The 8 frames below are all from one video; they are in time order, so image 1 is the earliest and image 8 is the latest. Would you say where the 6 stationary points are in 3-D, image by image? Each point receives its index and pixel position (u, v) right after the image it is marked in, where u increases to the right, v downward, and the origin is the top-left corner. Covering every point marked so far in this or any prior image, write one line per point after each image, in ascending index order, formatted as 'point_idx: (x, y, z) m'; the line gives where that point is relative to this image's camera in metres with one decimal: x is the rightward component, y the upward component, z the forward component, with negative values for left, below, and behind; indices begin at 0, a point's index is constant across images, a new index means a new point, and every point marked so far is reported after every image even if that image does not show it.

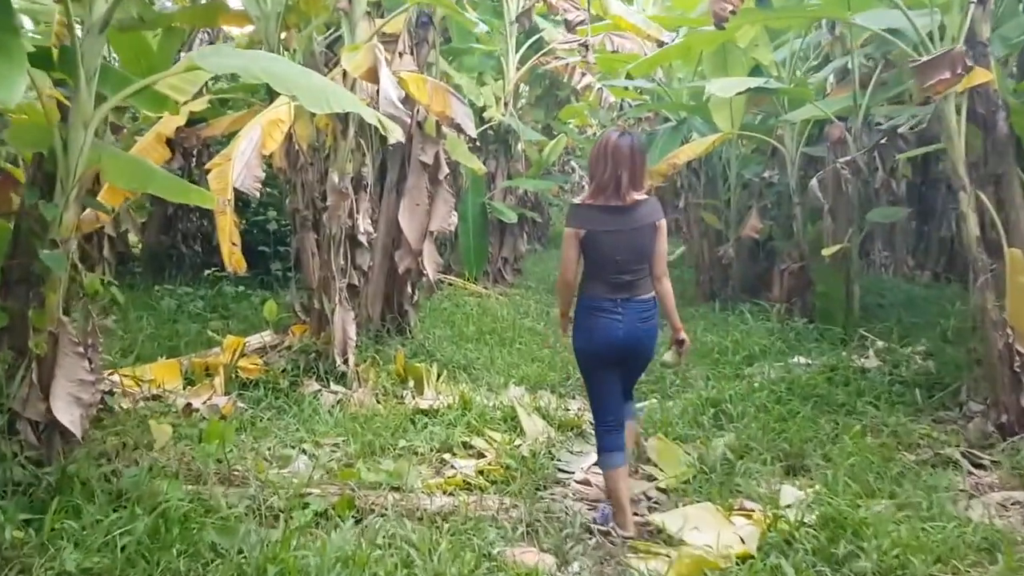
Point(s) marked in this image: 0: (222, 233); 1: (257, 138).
0: (-1.1, +0.2, +3.8) m
1: (-1.1, +0.6, +4.0) m
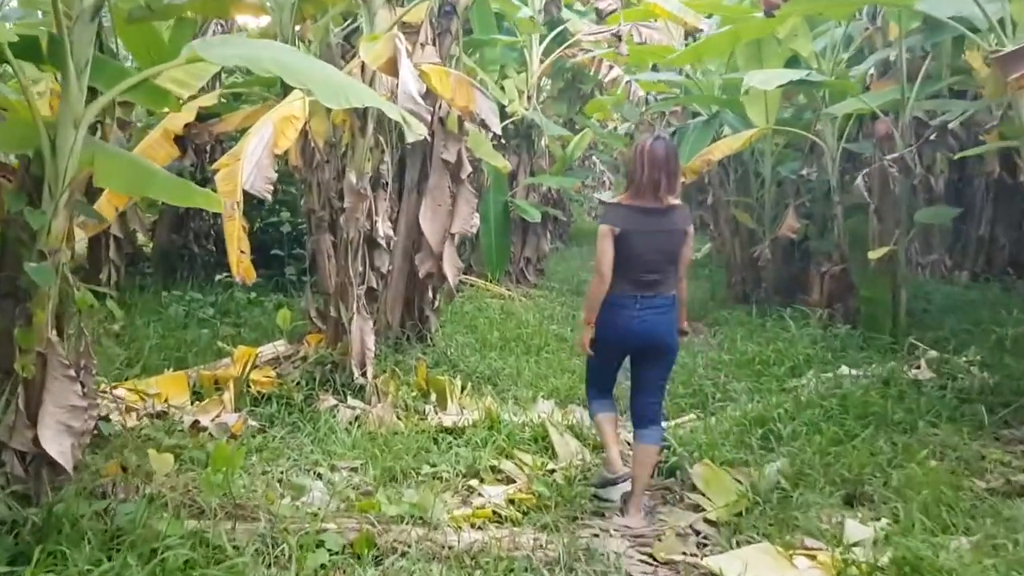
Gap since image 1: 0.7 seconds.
0: (-1.0, +0.2, +3.5) m
1: (-0.9, +0.6, +3.7) m
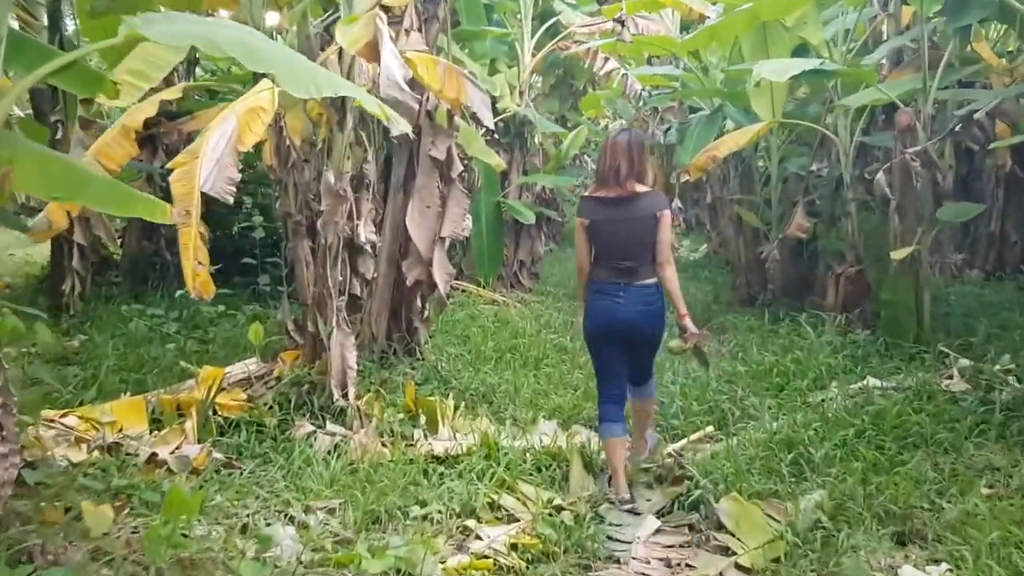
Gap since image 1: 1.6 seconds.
0: (-1.0, +0.1, +3.1) m
1: (-1.0, +0.5, +3.3) m
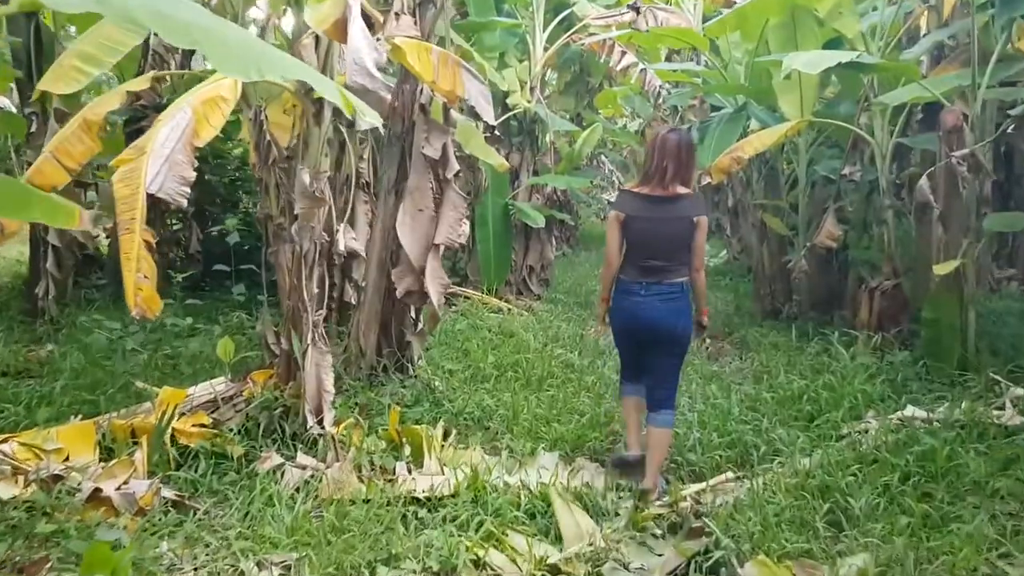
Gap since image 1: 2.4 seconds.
0: (-1.1, +0.1, +2.6) m
1: (-1.0, +0.5, +2.9) m
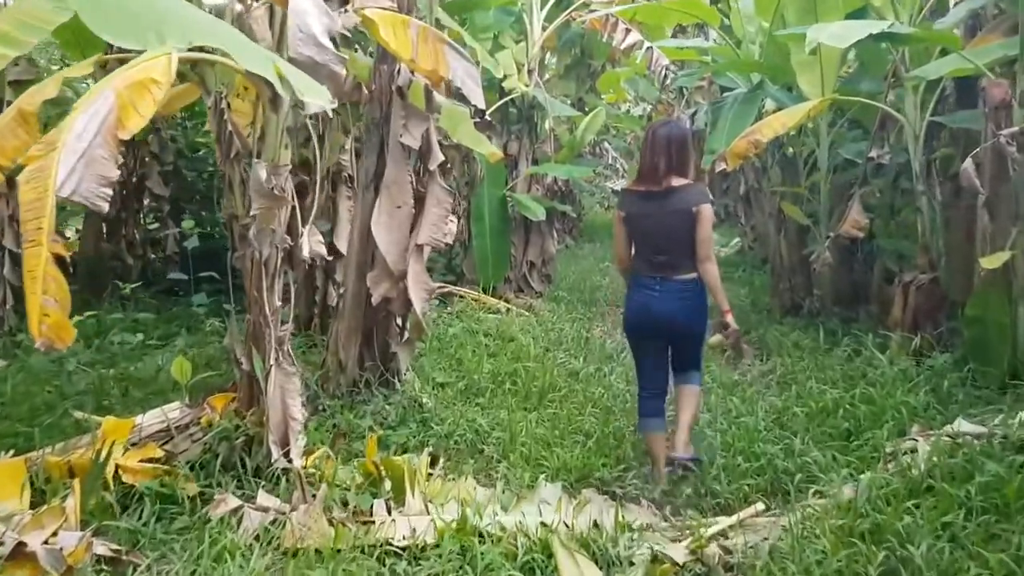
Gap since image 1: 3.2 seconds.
0: (-1.1, 0.0, +2.2) m
1: (-1.0, +0.4, +2.4) m
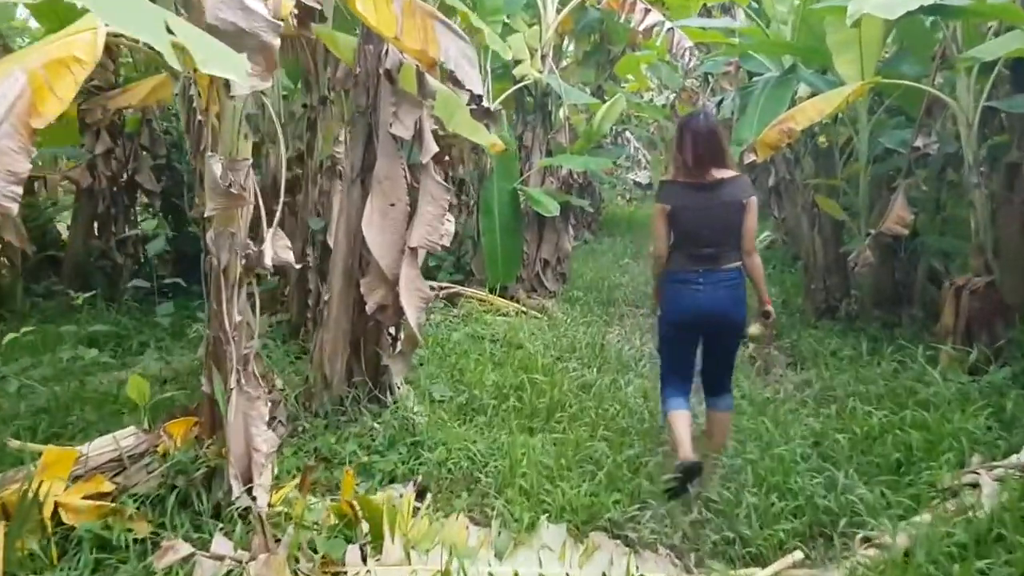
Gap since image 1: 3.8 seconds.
0: (-1.1, 0.0, +1.8) m
1: (-1.0, +0.4, +2.0) m
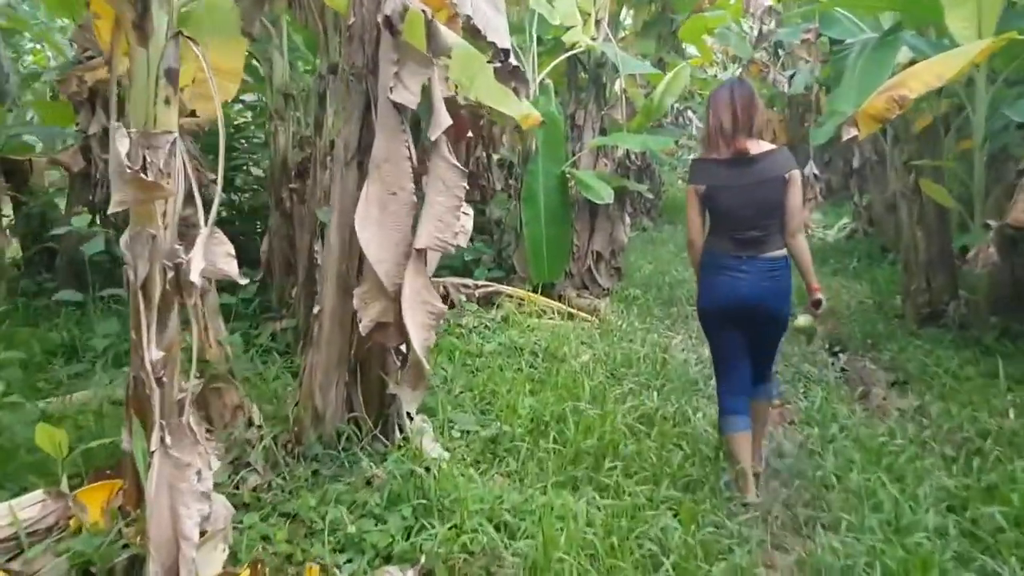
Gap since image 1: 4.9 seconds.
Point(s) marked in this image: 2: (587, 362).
0: (-1.1, -0.1, +1.1) m
1: (-1.0, +0.3, +1.3) m
2: (+0.3, -0.3, +3.9) m
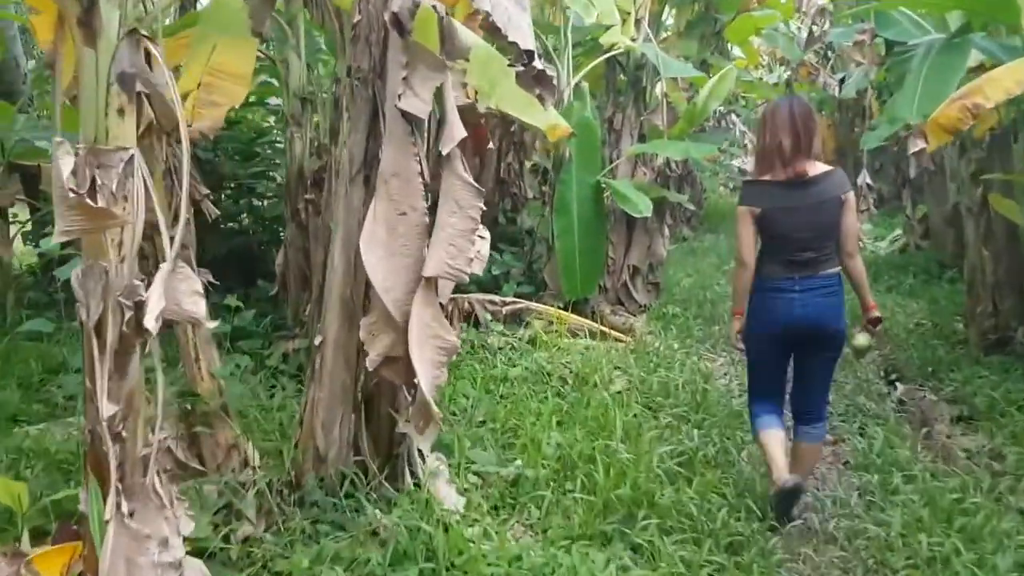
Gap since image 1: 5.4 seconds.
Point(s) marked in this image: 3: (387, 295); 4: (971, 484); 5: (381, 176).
0: (-1.1, -0.1, +0.8) m
1: (-1.0, +0.3, +1.0) m
2: (+0.4, -0.4, +3.6) m
3: (-0.3, 0.0, +2.2) m
4: (+1.3, -0.5, +2.9) m
5: (-0.3, +0.3, +2.3) m
